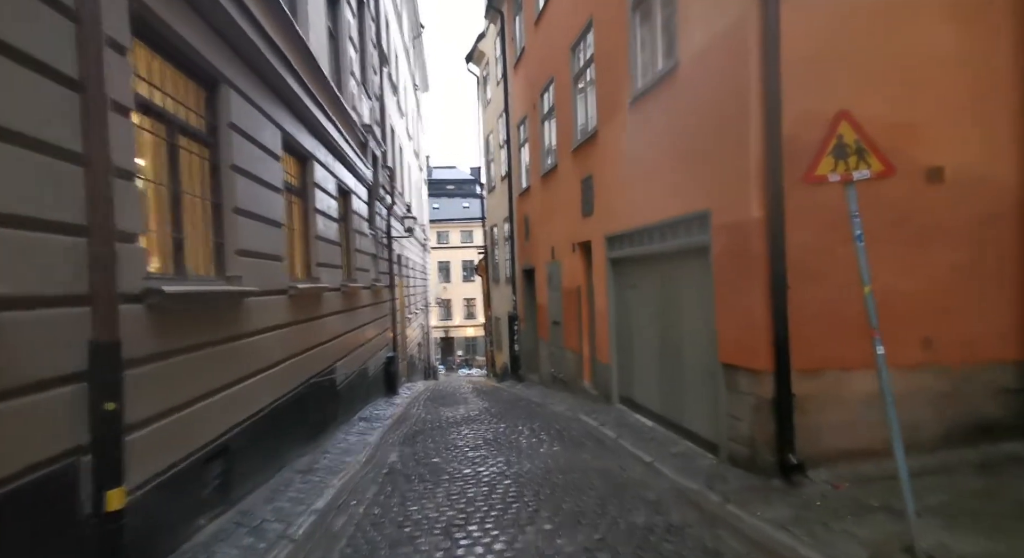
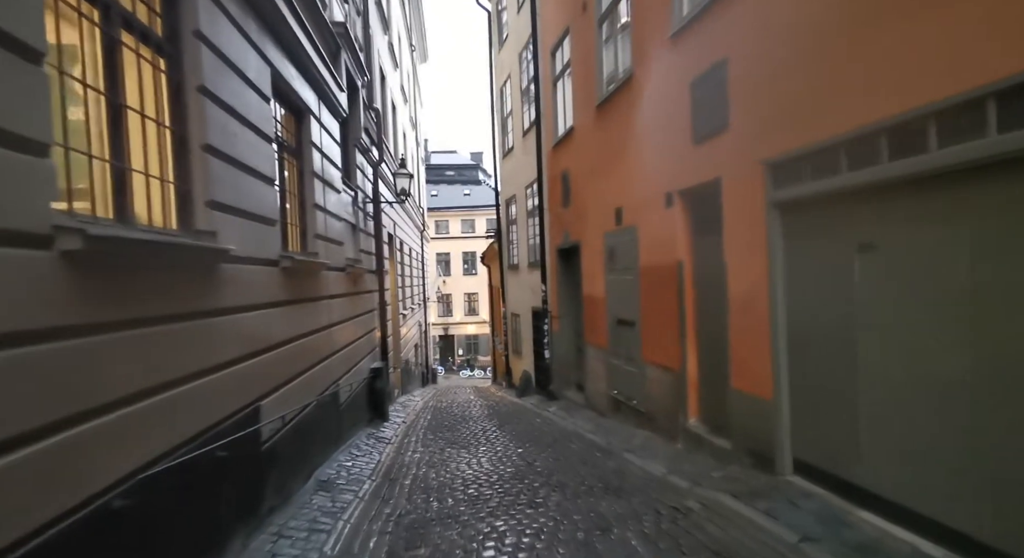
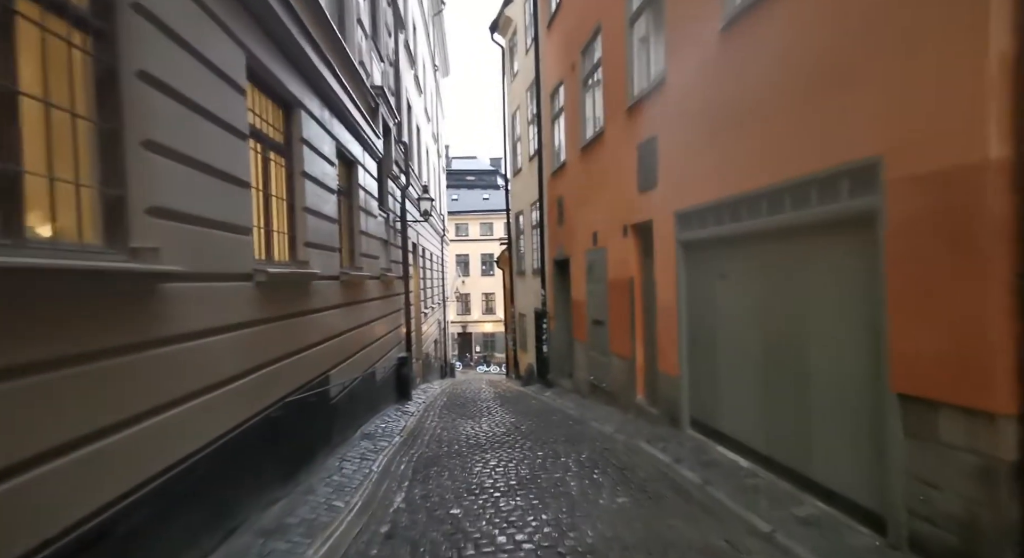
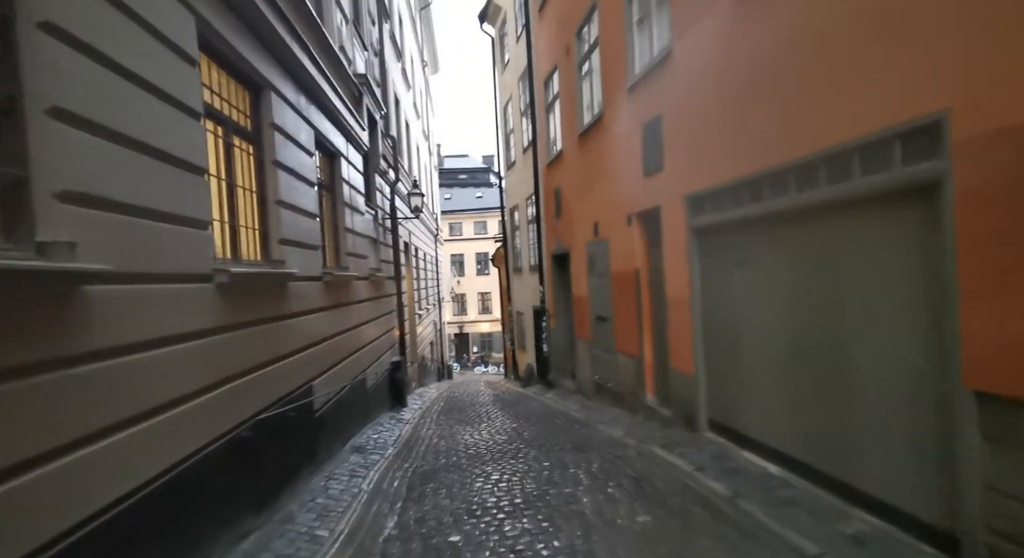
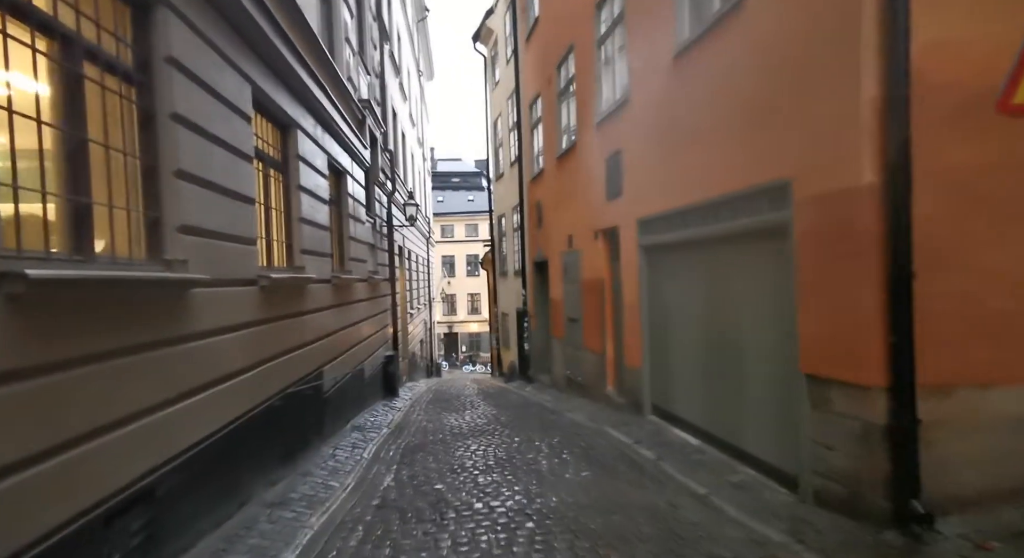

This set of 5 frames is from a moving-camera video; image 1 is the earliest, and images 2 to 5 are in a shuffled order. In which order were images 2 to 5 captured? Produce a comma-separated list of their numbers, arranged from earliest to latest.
5, 3, 4, 2
